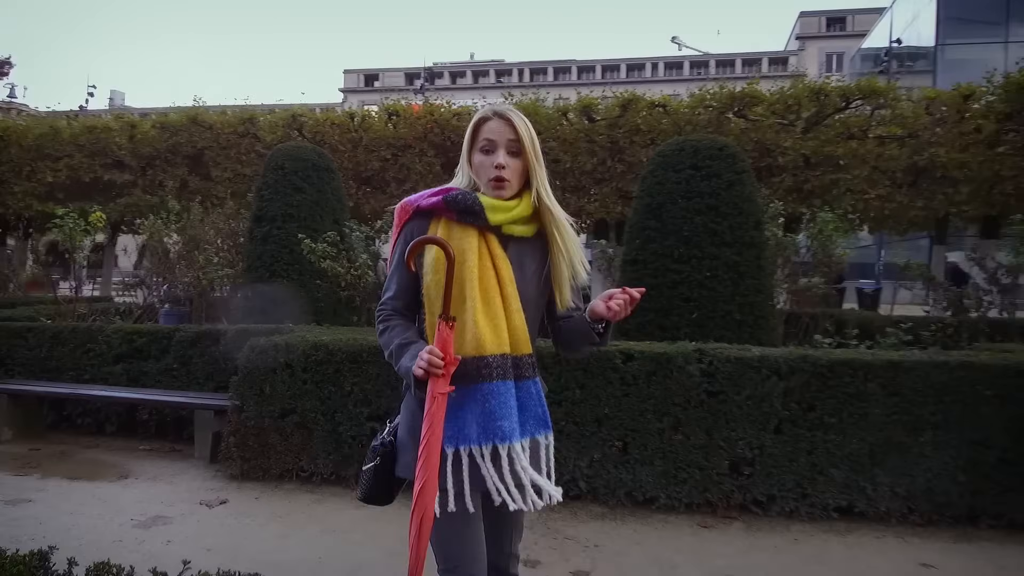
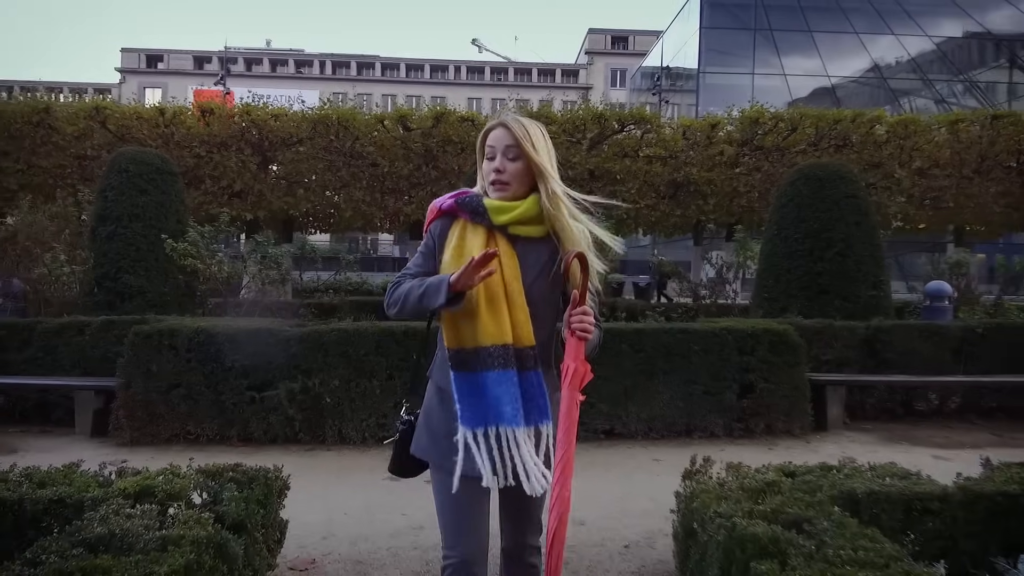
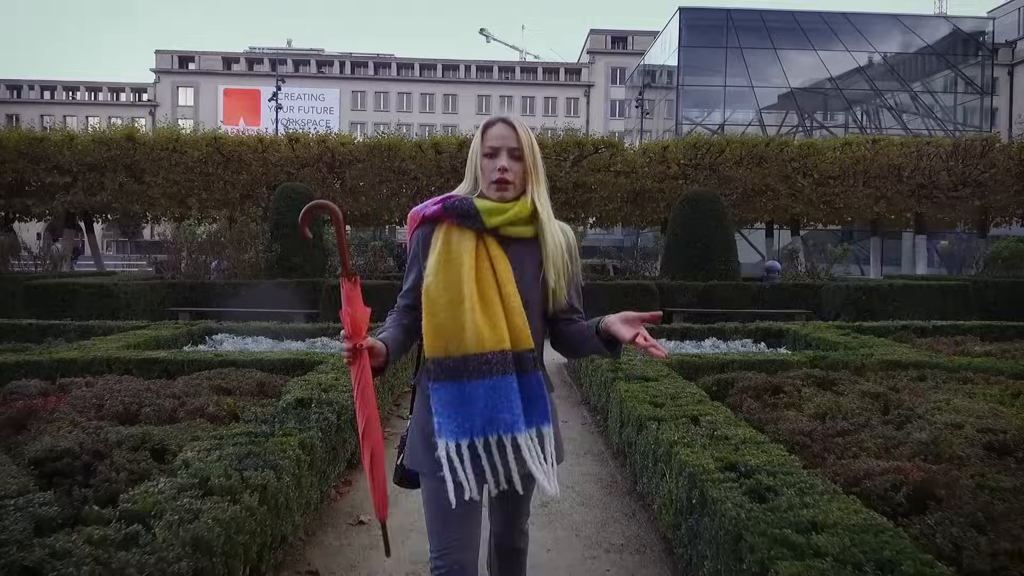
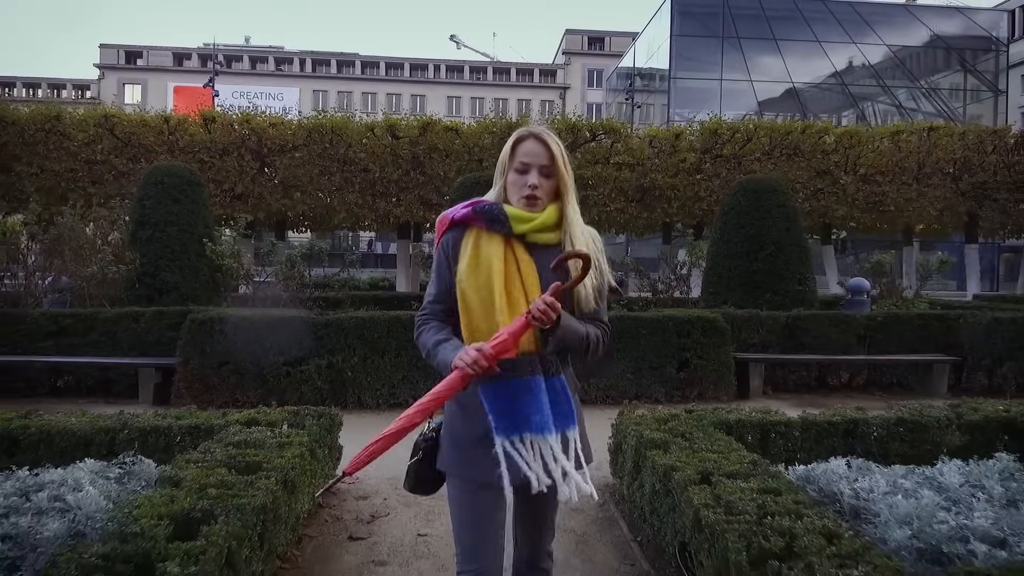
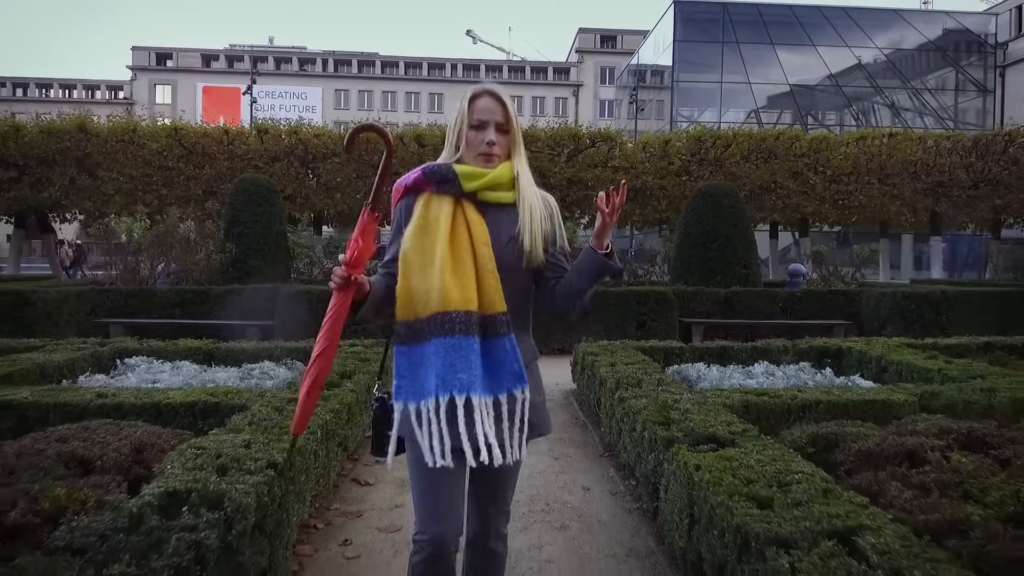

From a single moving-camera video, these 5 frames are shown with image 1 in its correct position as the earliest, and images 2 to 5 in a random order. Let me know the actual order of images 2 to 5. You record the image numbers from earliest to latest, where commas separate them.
2, 4, 5, 3
